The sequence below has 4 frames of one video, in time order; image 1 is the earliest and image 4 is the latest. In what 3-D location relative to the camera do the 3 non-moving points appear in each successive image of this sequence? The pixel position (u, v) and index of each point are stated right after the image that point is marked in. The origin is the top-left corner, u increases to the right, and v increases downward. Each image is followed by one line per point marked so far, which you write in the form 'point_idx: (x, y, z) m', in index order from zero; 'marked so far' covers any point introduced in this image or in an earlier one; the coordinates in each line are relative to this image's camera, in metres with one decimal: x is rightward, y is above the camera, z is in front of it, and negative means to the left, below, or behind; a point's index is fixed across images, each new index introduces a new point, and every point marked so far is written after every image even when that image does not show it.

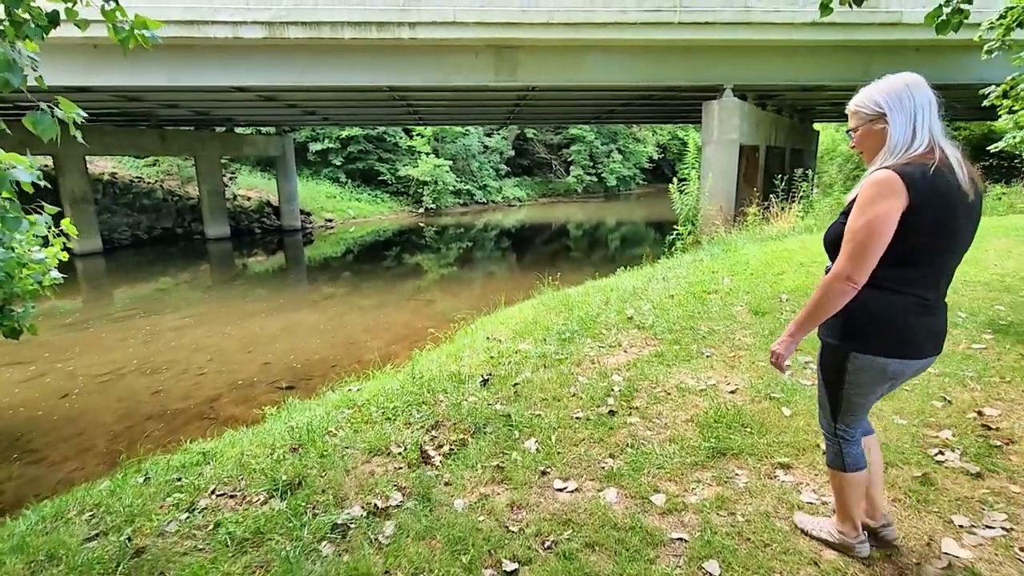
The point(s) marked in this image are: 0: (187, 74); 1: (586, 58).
0: (-6.5, +4.3, +10.6) m
1: (+1.5, +4.8, +11.0) m
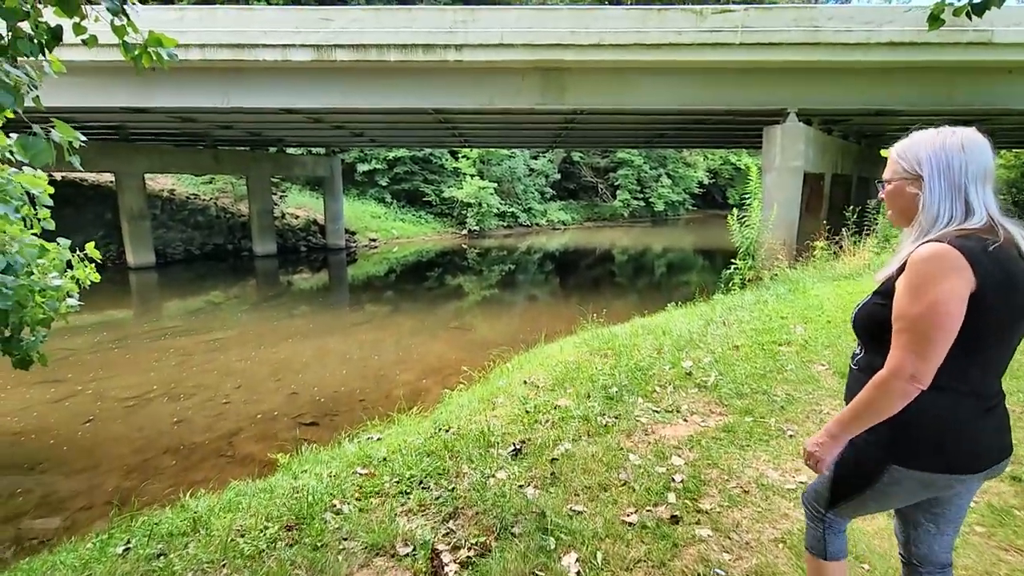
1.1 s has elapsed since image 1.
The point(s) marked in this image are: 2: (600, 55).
0: (-5.6, +3.9, +10.7) m
1: (+2.5, +4.1, +10.5) m
2: (+1.6, +4.3, +9.7) m
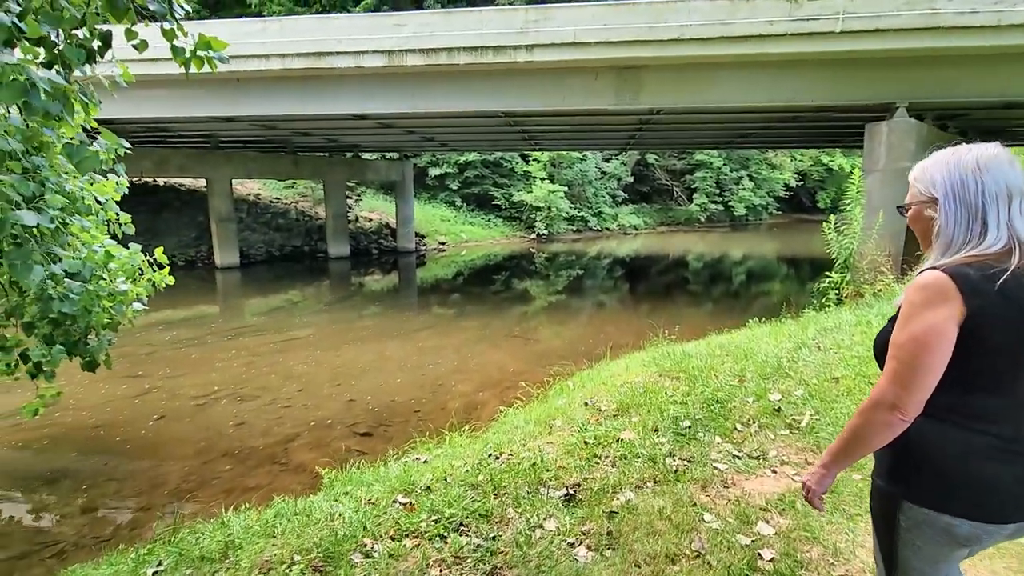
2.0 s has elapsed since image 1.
0: (-4.2, +3.9, +11.0) m
1: (+3.8, +3.9, +9.7) m
2: (+2.9, +4.1, +9.1) m
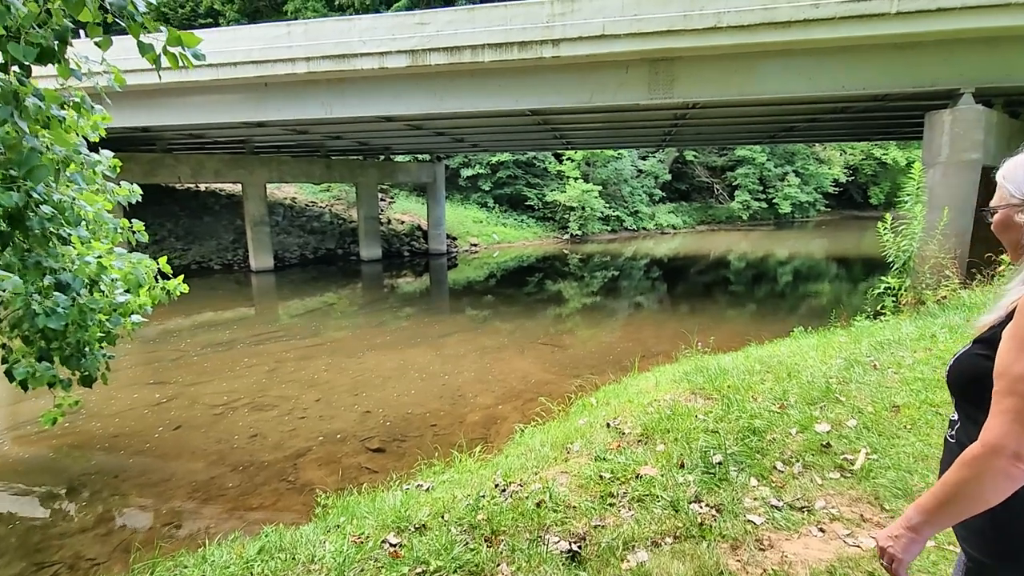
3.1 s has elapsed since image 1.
0: (-3.6, +3.8, +10.9) m
1: (+4.3, +3.8, +9.1) m
2: (+3.3, +4.0, +8.5) m
